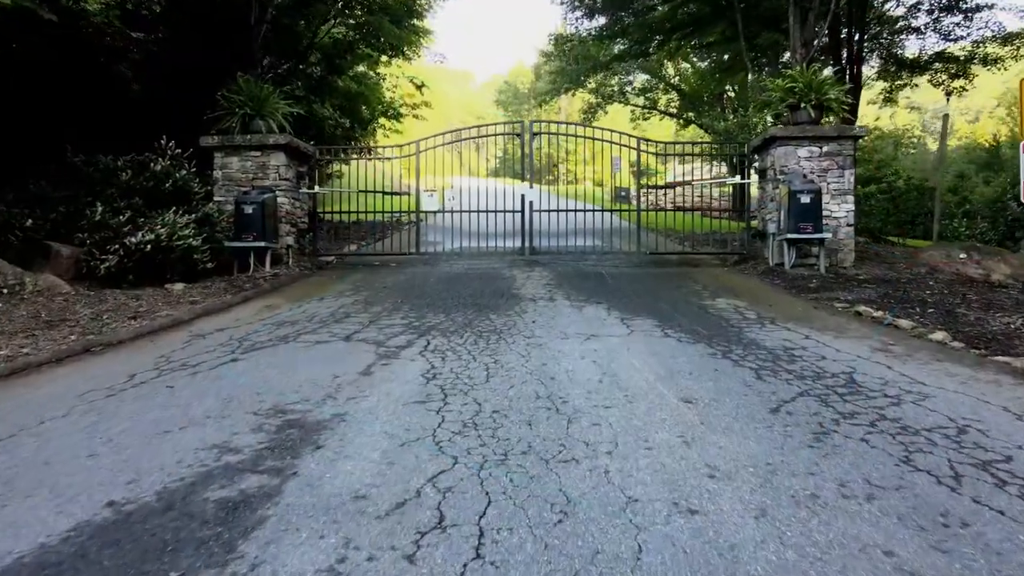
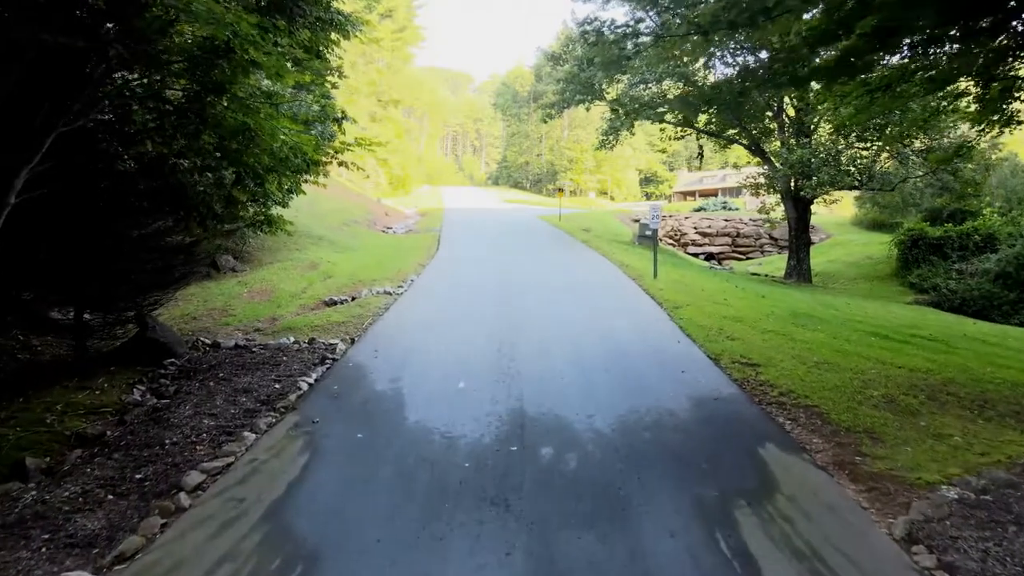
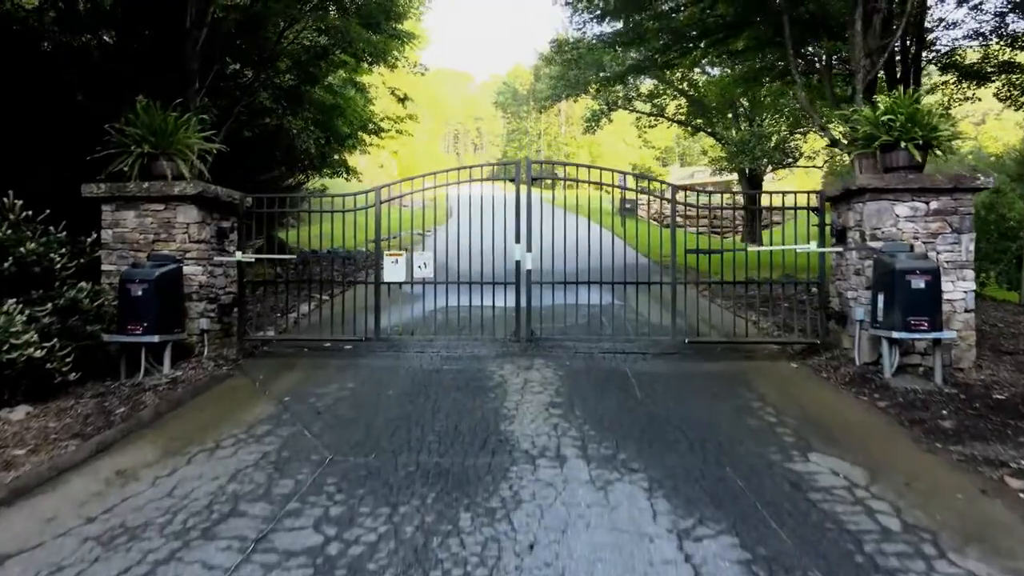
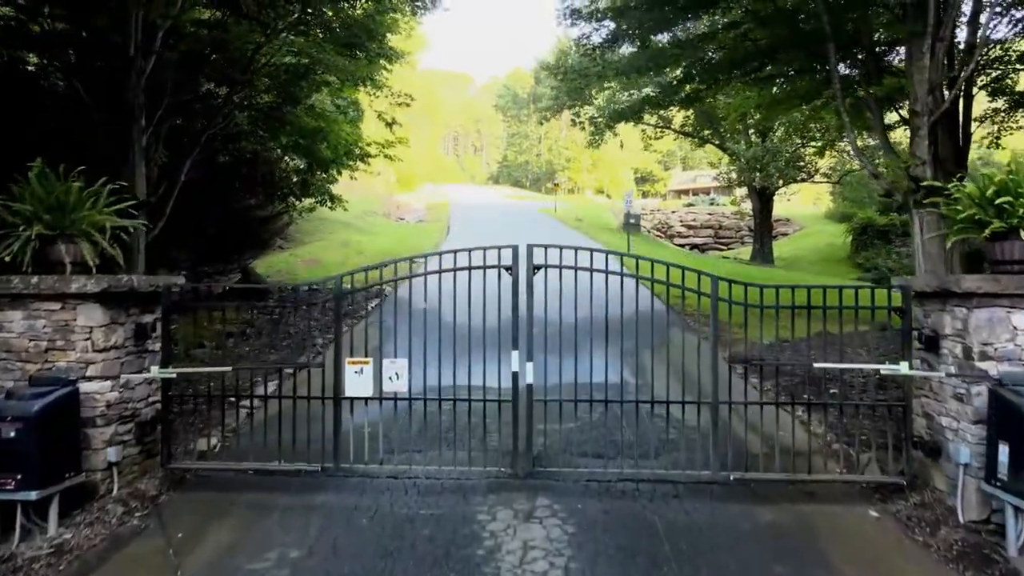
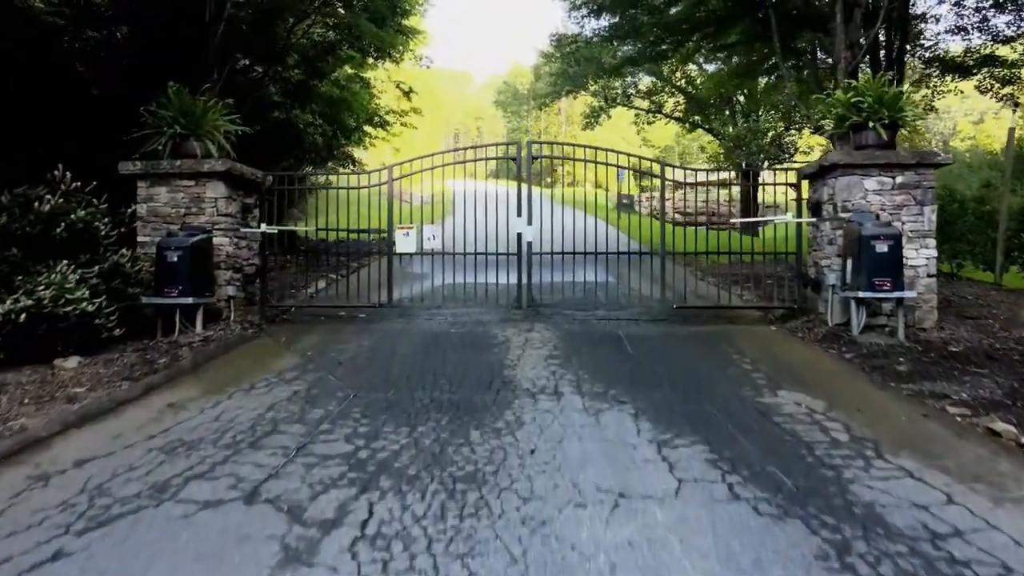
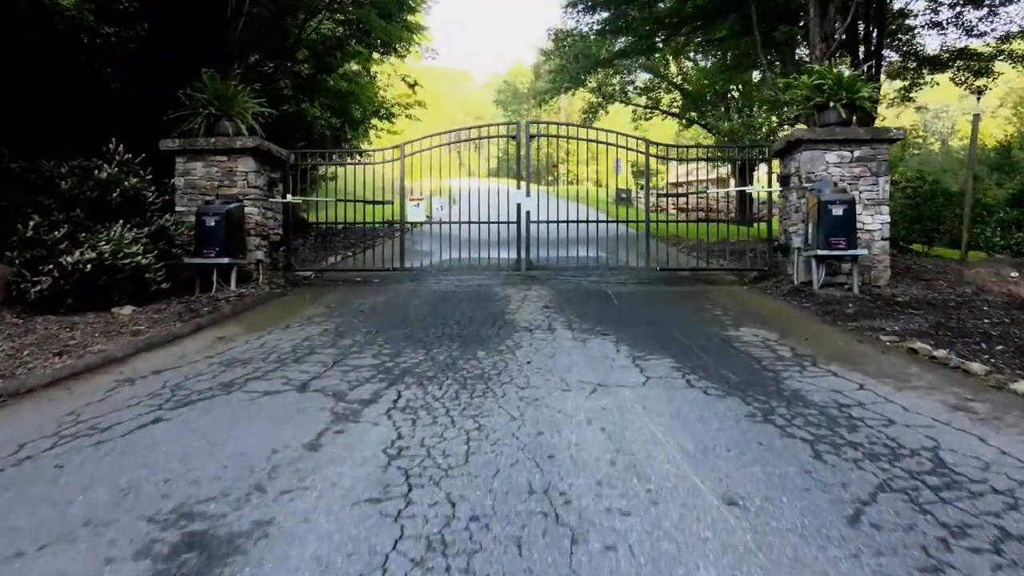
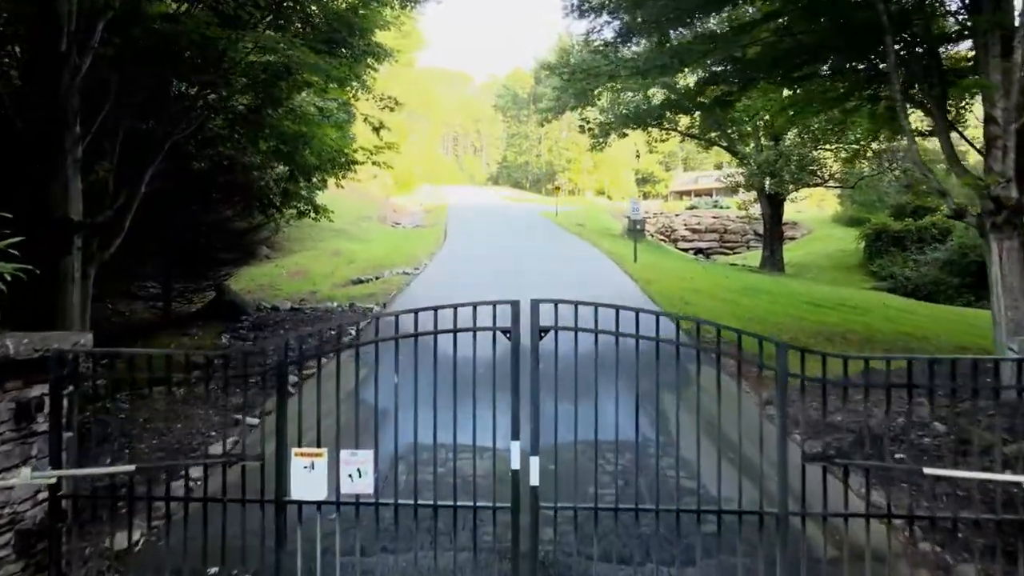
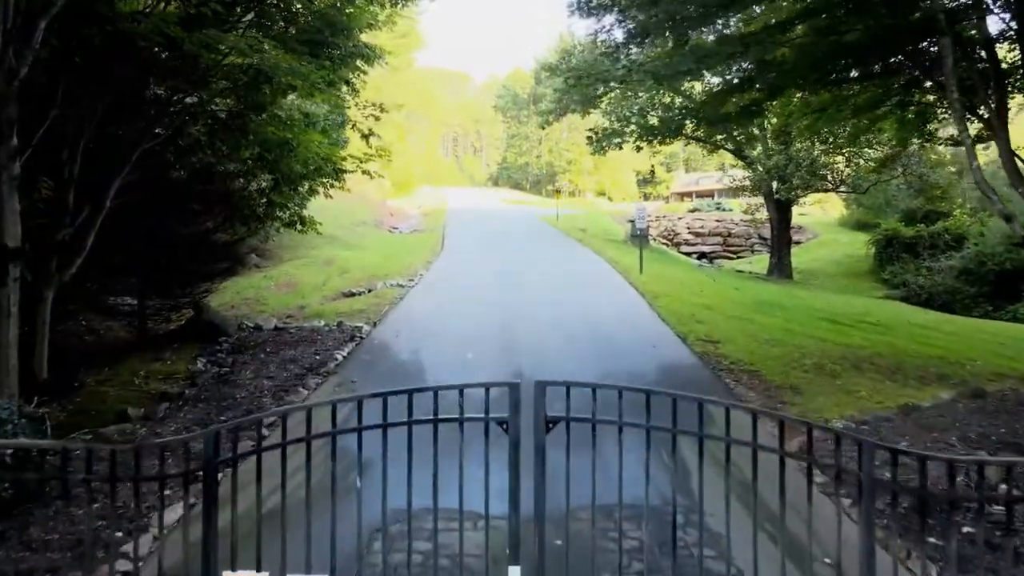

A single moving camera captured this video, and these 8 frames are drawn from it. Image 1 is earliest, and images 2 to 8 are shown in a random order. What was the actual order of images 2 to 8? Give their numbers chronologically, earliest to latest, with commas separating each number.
6, 5, 3, 4, 7, 8, 2
